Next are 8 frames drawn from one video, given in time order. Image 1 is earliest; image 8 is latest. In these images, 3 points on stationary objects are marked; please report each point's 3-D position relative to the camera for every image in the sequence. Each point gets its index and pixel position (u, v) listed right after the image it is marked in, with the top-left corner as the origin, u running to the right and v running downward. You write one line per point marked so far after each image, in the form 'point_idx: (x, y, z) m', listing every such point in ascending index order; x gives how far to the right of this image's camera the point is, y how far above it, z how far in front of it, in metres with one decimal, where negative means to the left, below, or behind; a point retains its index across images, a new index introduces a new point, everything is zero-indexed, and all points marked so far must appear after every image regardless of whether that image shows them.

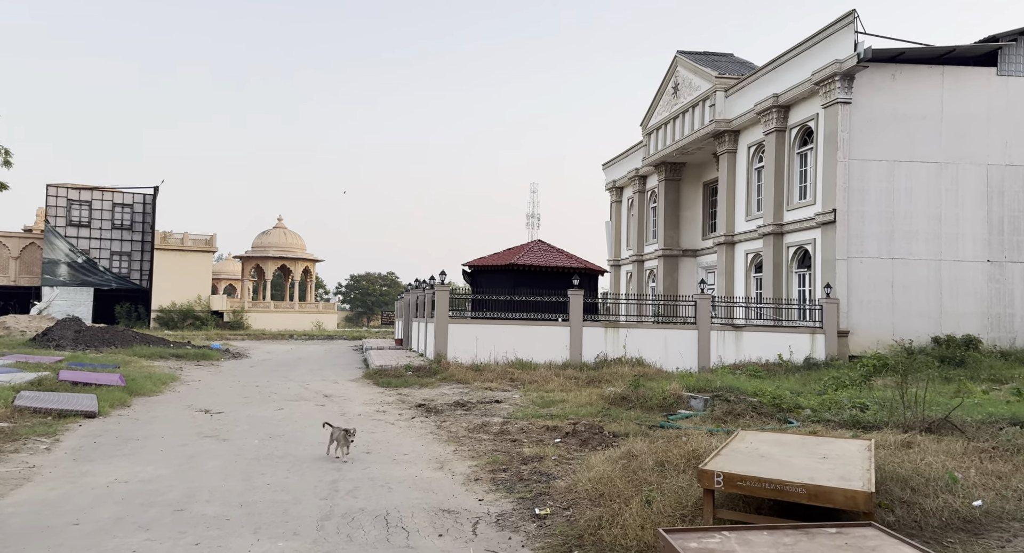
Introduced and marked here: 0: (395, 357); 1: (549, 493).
0: (-3.1, -2.1, +18.1) m
1: (+0.3, -1.6, +5.0) m
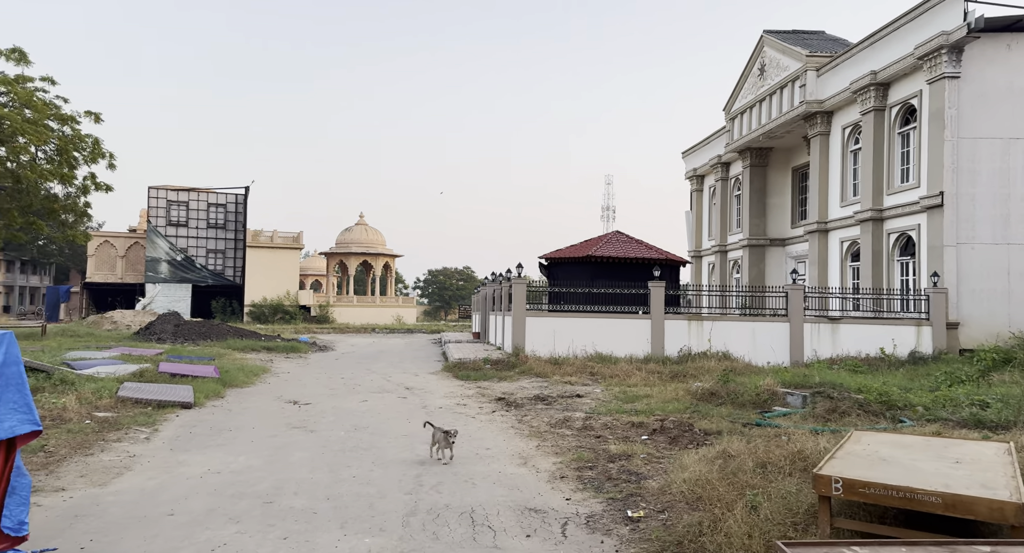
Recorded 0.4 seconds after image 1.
0: (-1.0, -1.9, +18.1) m
1: (+0.9, -1.5, +4.7) m
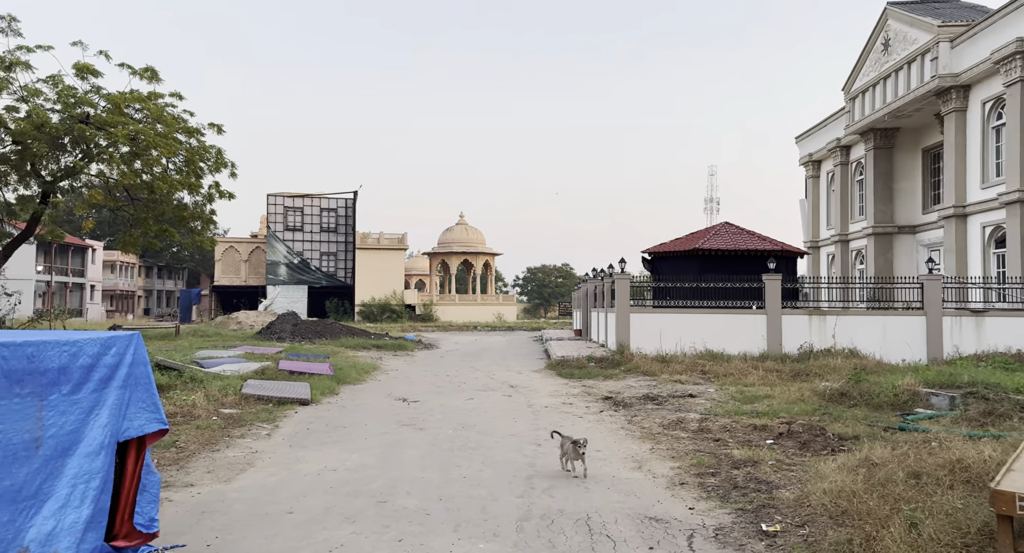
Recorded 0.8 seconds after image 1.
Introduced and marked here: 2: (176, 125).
0: (+1.7, -1.8, +17.8) m
1: (+1.6, -1.4, +4.3) m
2: (-9.1, +4.1, +19.0) m
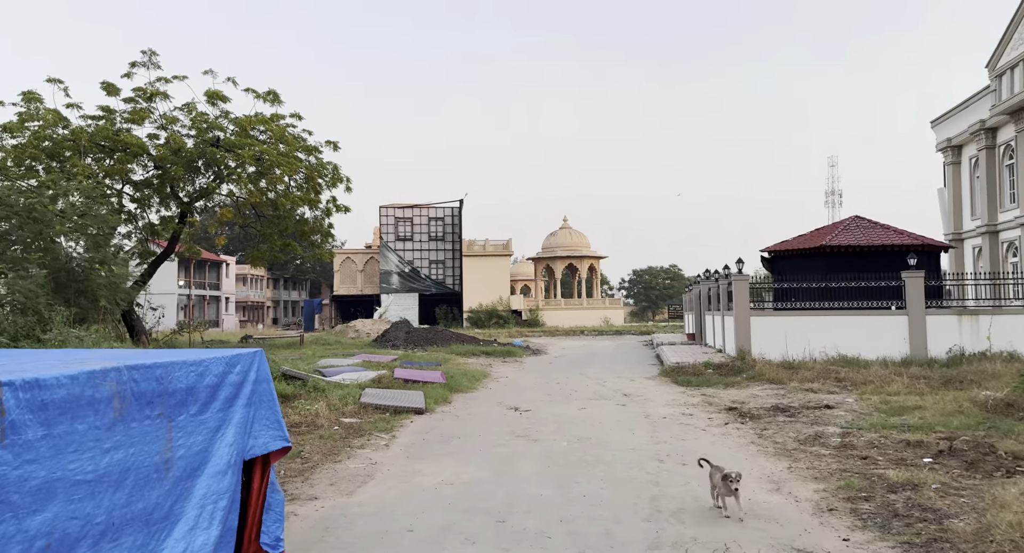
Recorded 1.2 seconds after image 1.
0: (+4.5, -1.9, +17.1) m
1: (+2.4, -1.4, +3.8) m
2: (-6.1, +3.8, +19.9) m
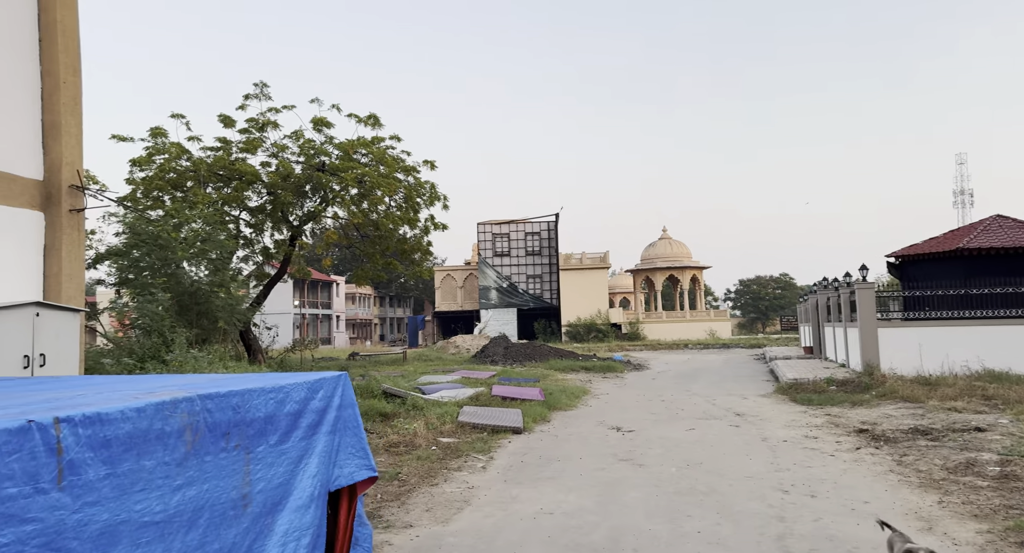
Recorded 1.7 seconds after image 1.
0: (+6.8, -2.1, +15.9) m
1: (+2.9, -1.4, +3.0) m
2: (-3.4, +3.3, +20.3) m
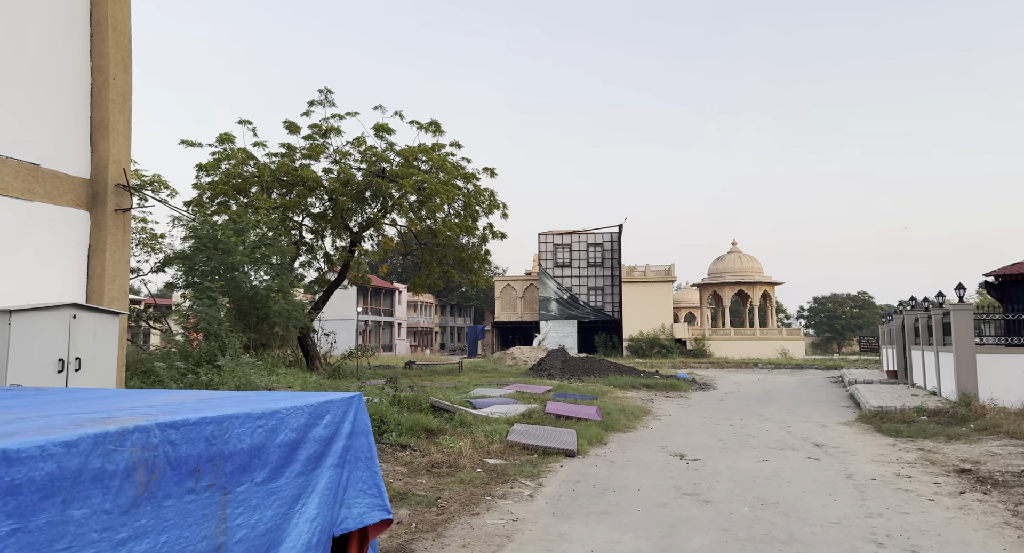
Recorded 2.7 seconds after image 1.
0: (+8.0, -2.5, +14.6) m
1: (+3.0, -1.5, +2.2) m
2: (-1.6, +3.0, +20.0) m
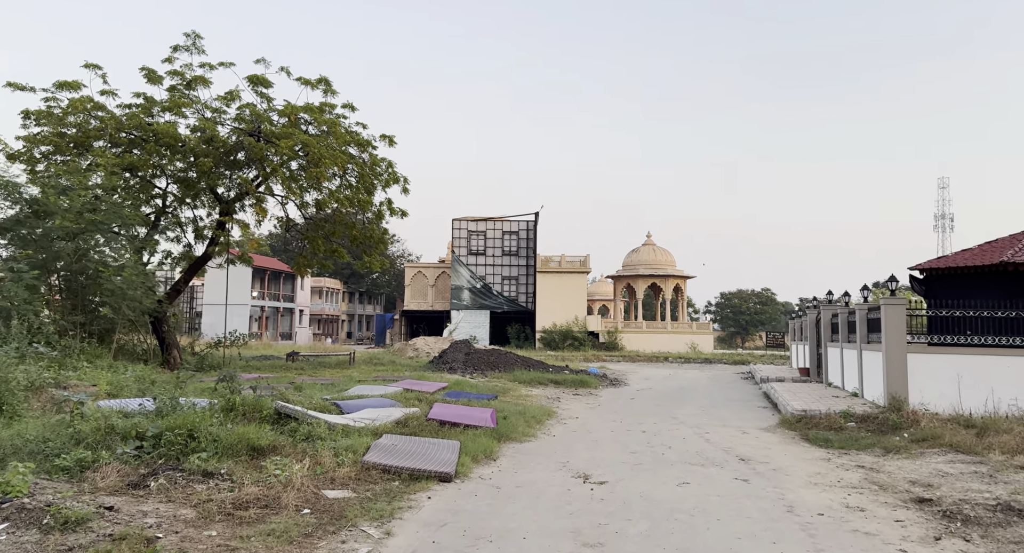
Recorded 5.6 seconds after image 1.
0: (+5.9, -2.3, +13.5) m
1: (+2.4, -1.4, +0.5) m
2: (-4.2, +3.5, +17.7) m
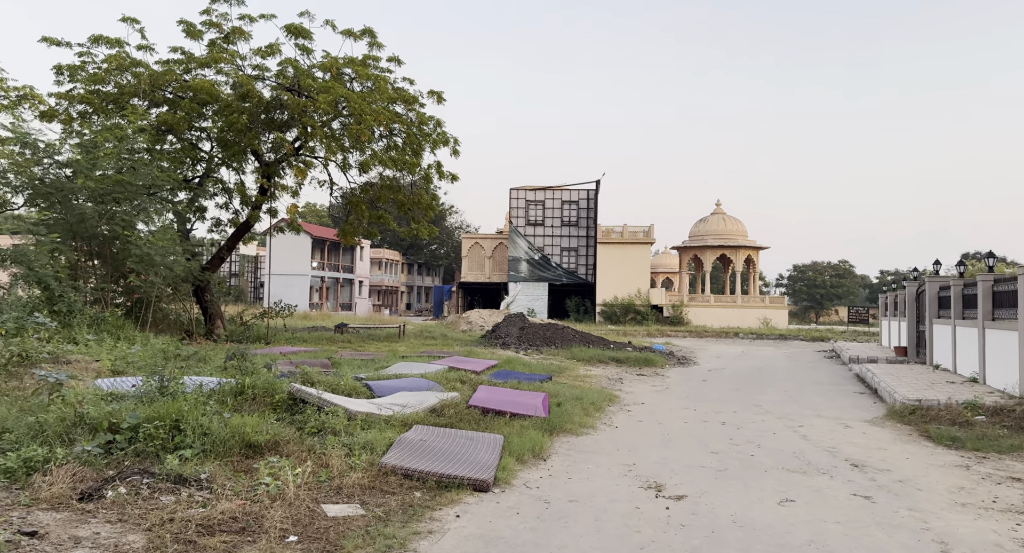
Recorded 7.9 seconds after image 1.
0: (+6.9, -1.7, +11.6) m
1: (+2.2, -1.4, -1.0) m
2: (-2.8, +4.3, +16.4) m
